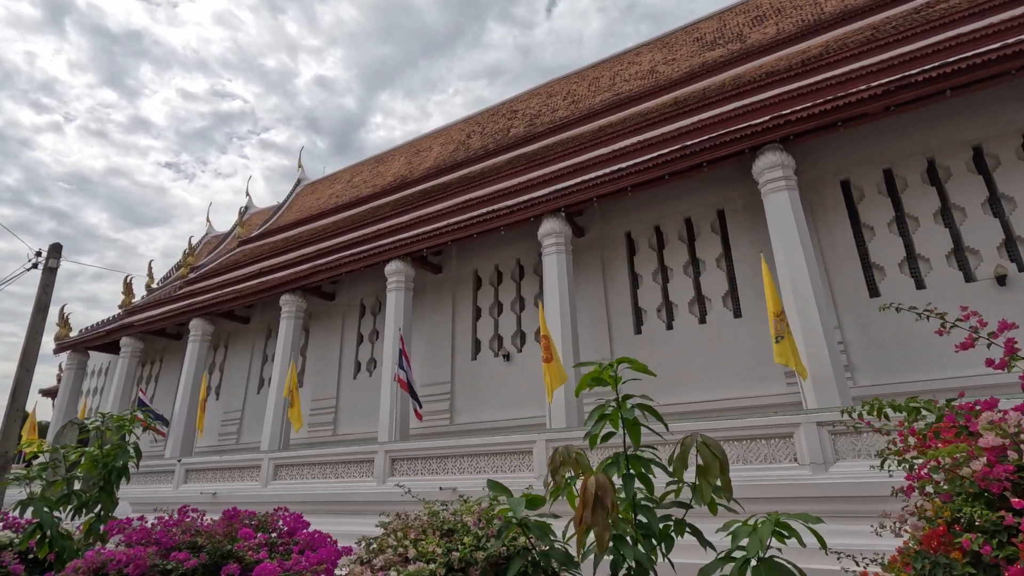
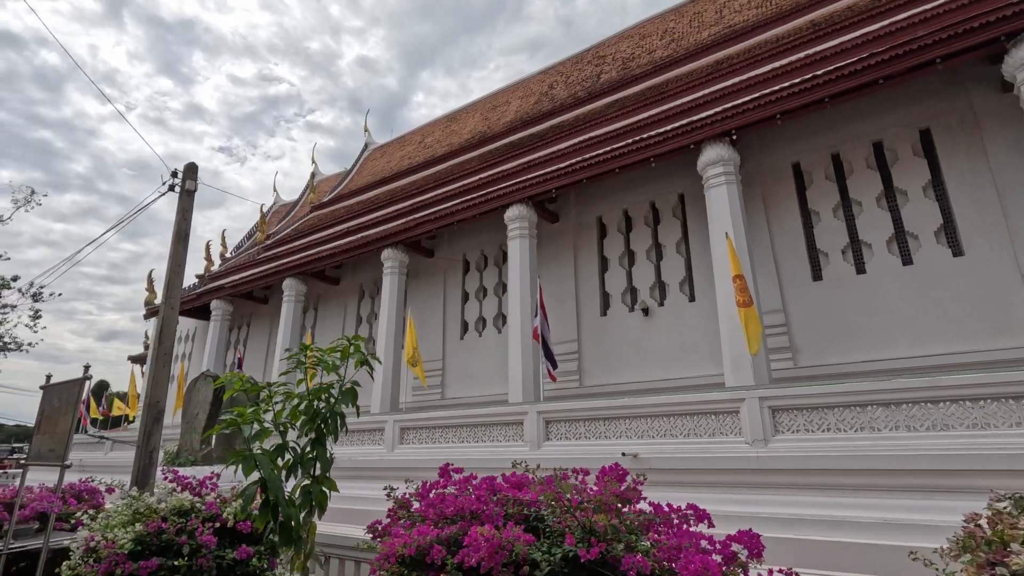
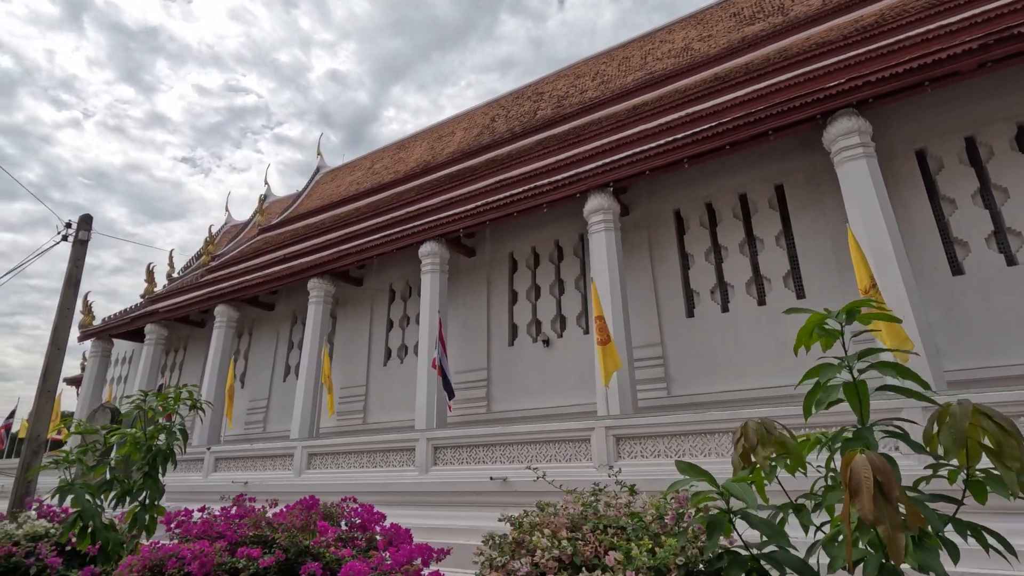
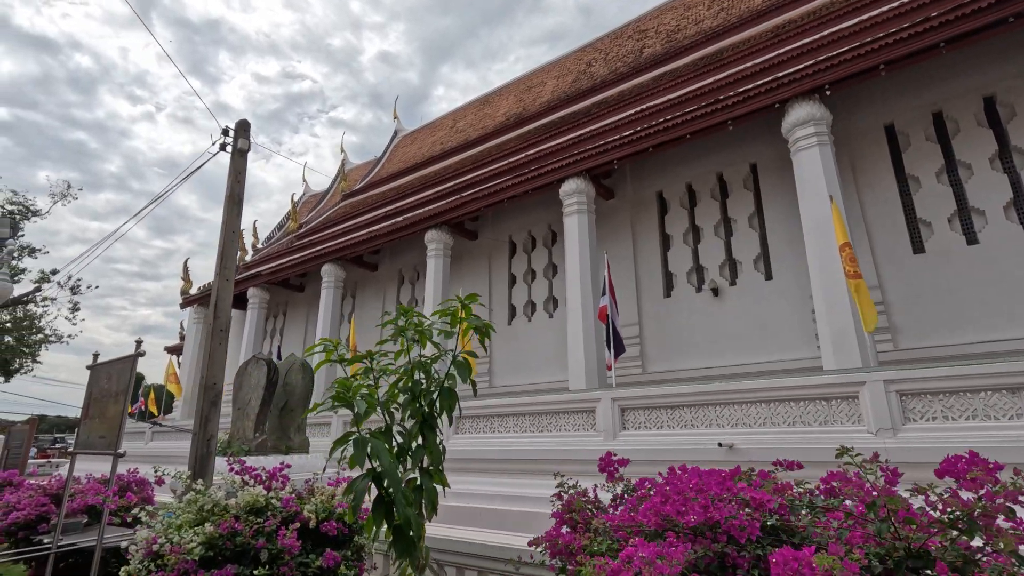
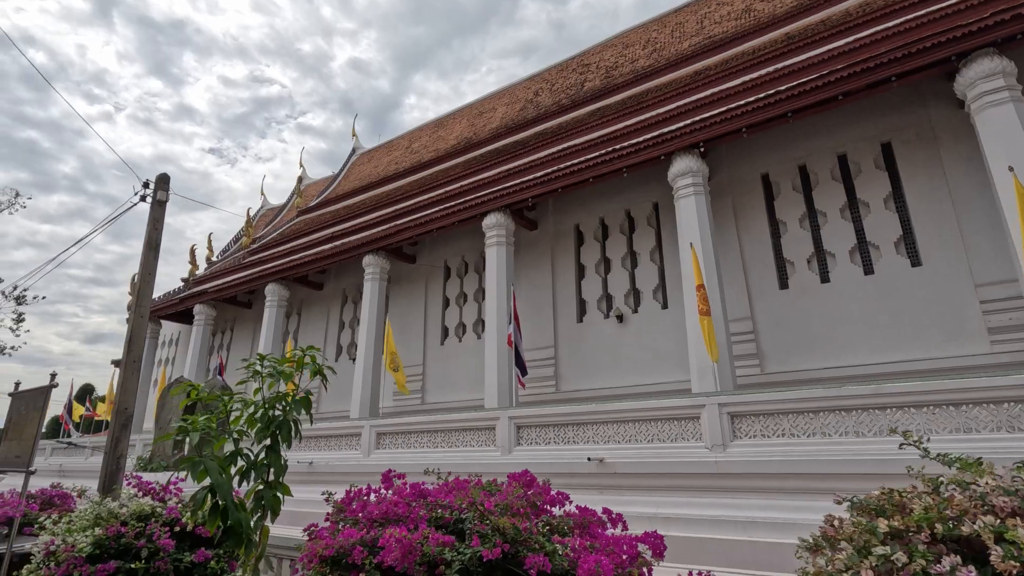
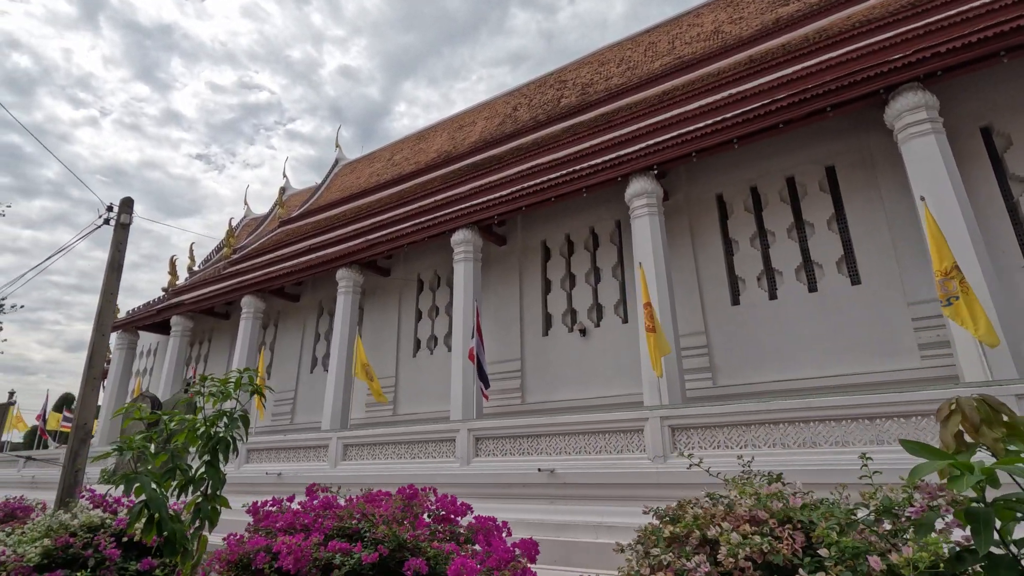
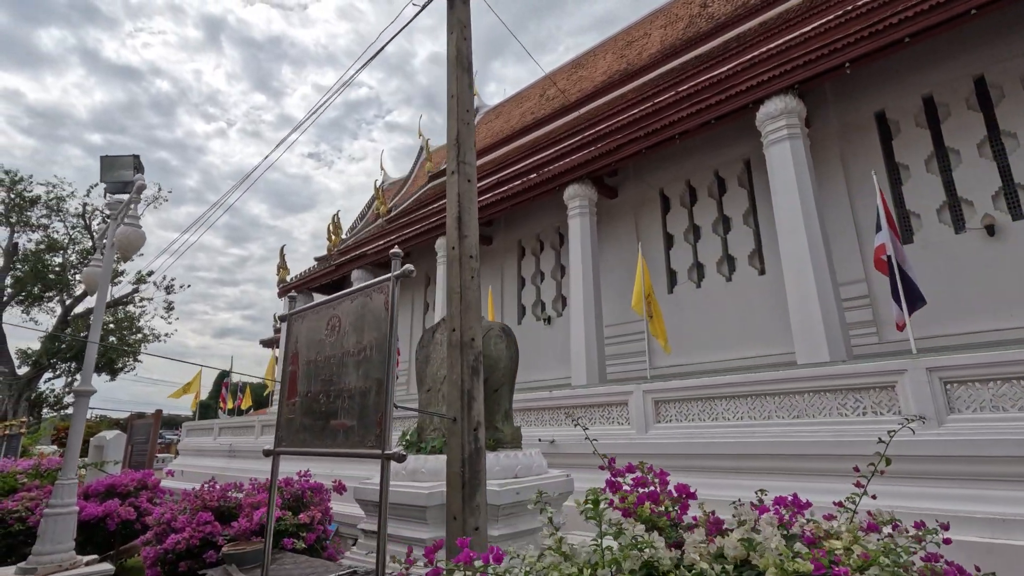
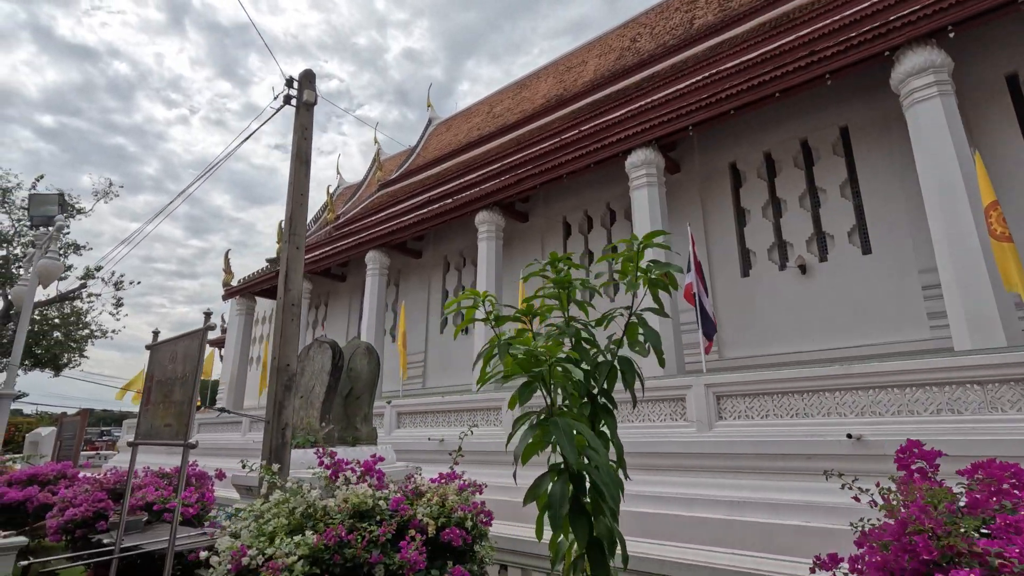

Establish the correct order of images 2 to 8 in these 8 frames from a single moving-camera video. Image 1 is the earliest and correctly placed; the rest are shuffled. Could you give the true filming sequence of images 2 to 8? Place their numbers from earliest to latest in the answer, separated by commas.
3, 6, 5, 2, 4, 8, 7
